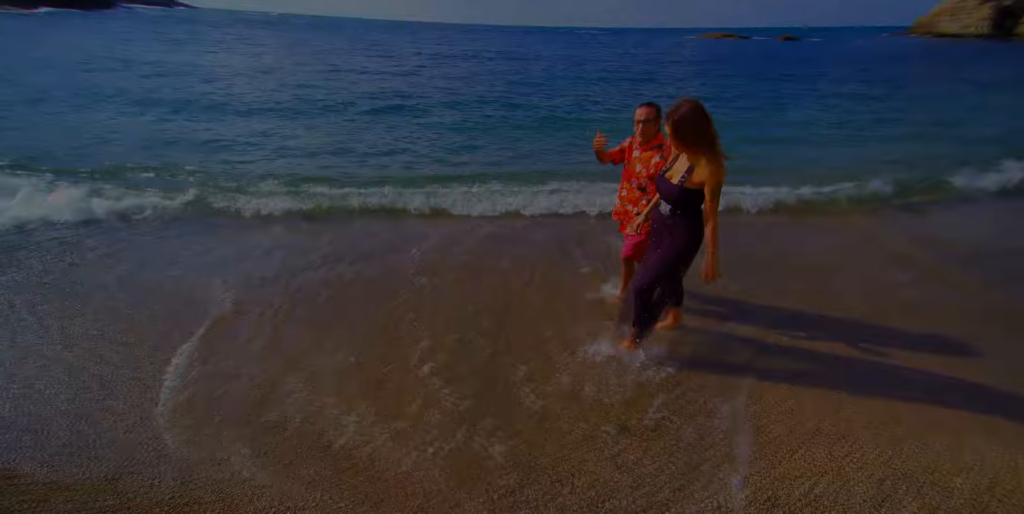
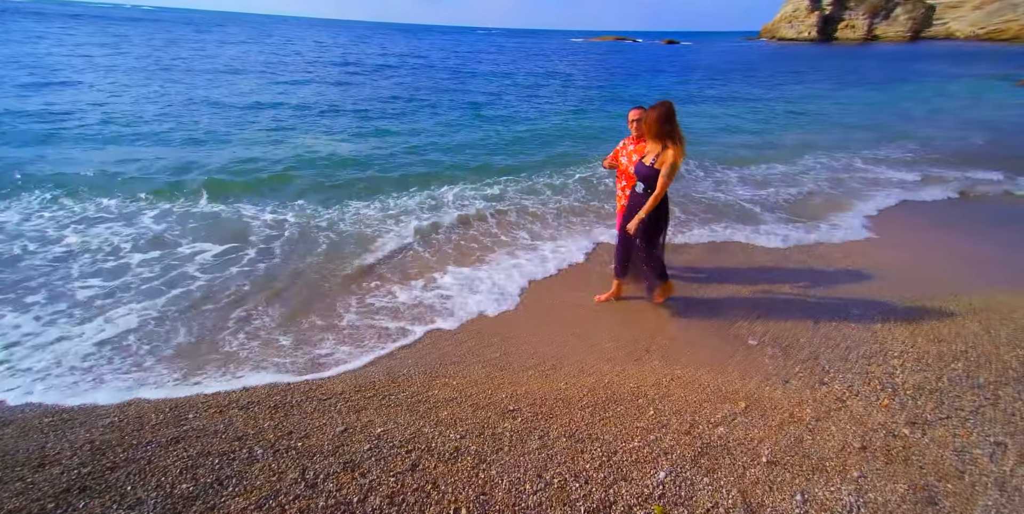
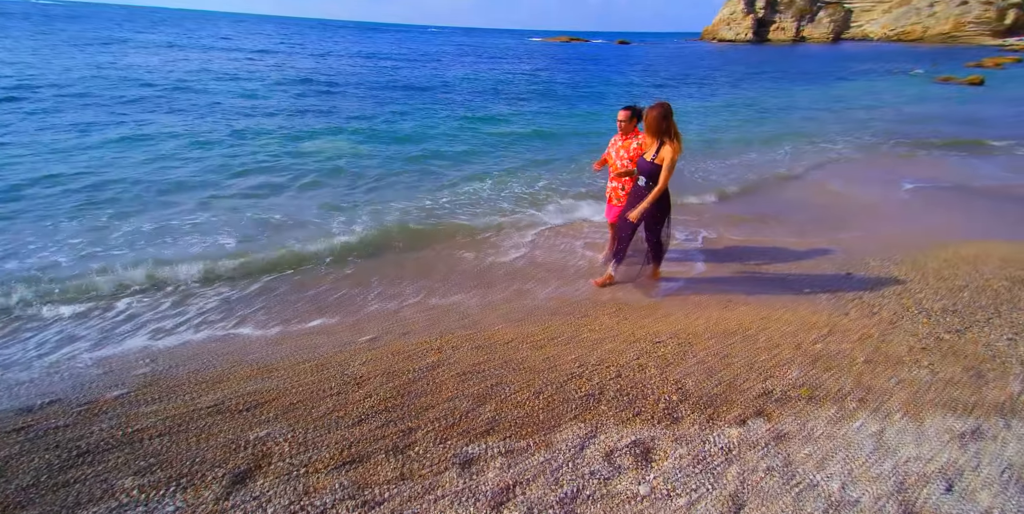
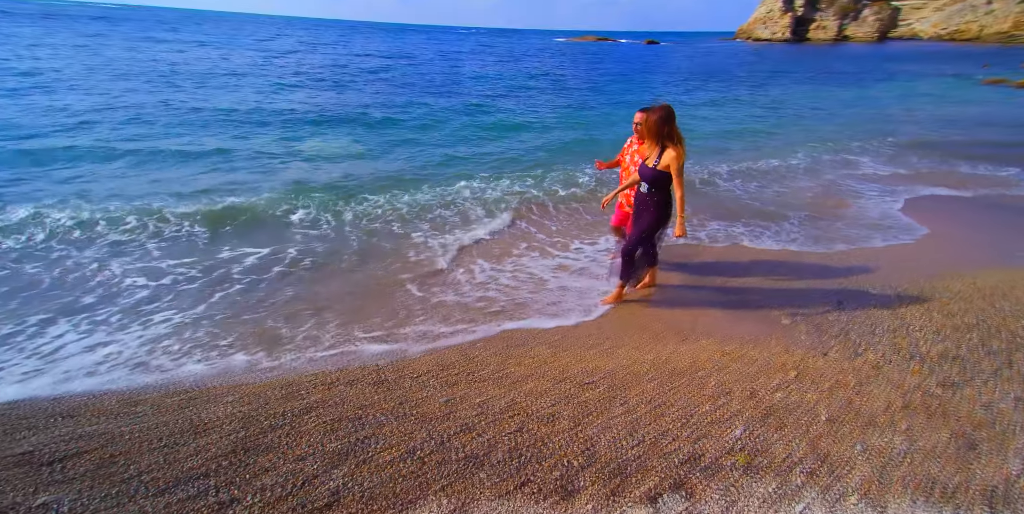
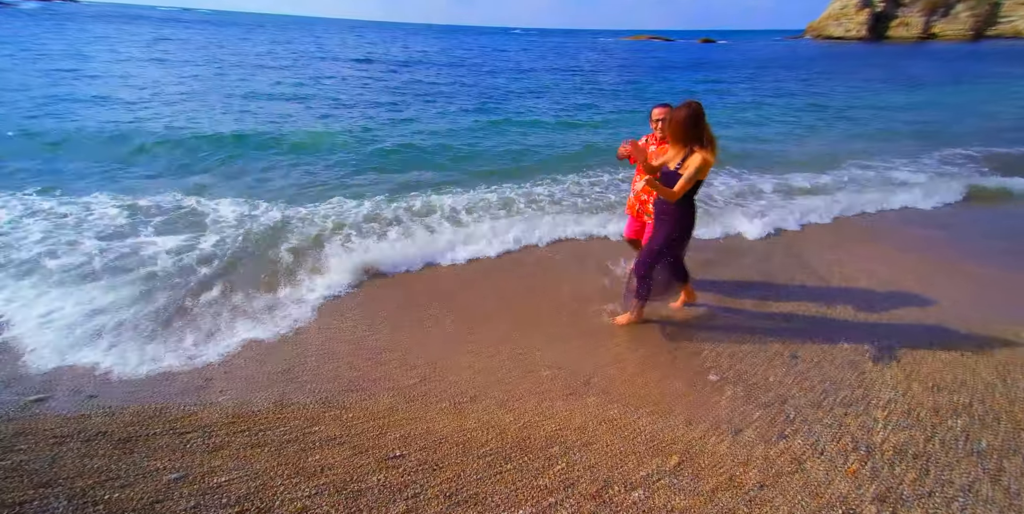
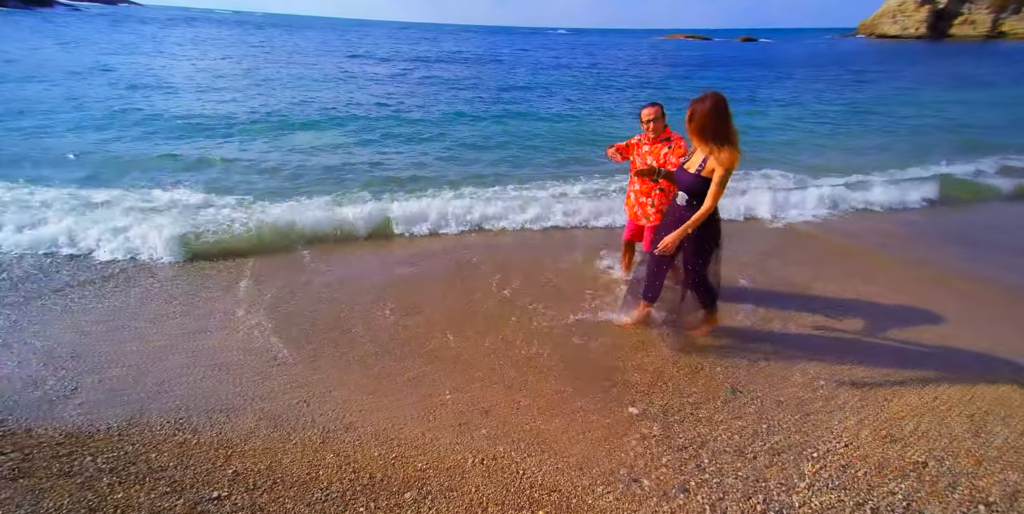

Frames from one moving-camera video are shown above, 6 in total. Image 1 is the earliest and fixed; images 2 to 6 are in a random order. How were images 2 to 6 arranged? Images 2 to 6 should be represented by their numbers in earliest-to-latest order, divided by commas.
6, 5, 2, 4, 3
